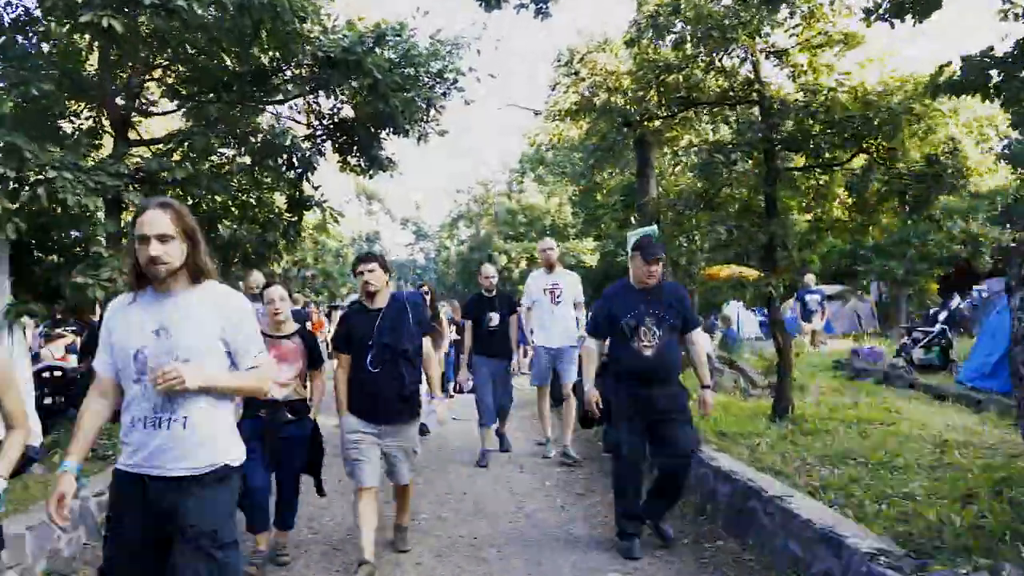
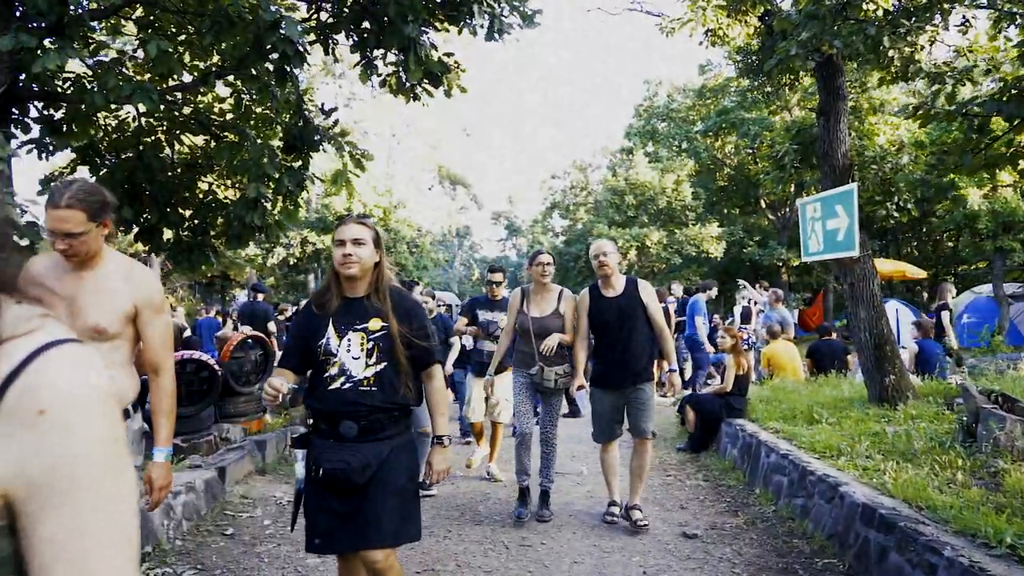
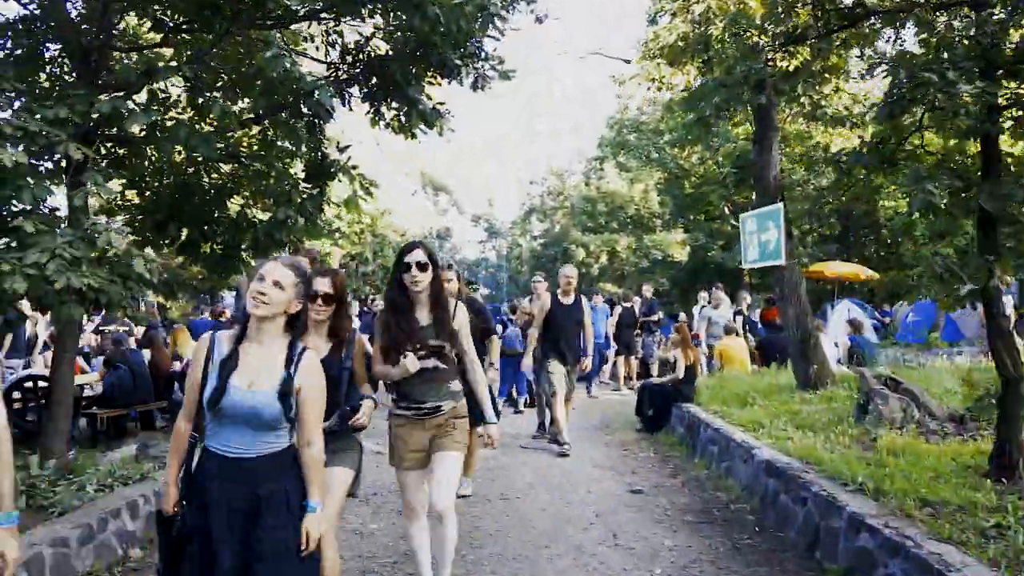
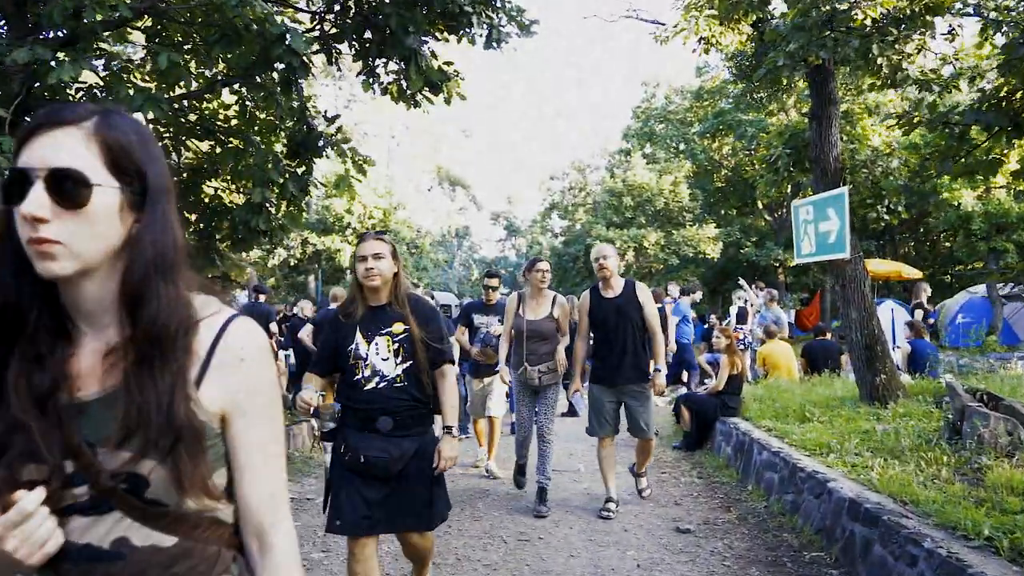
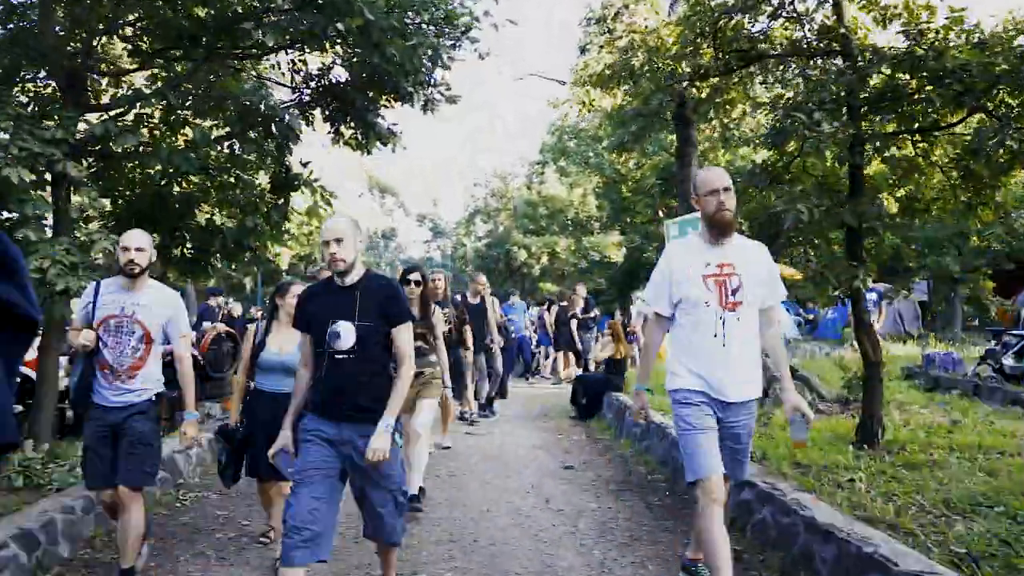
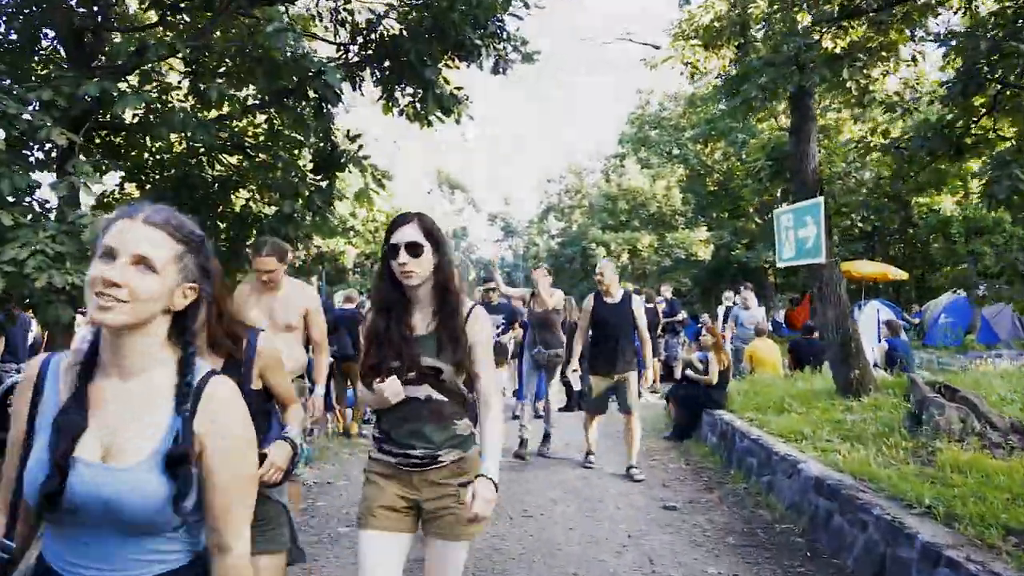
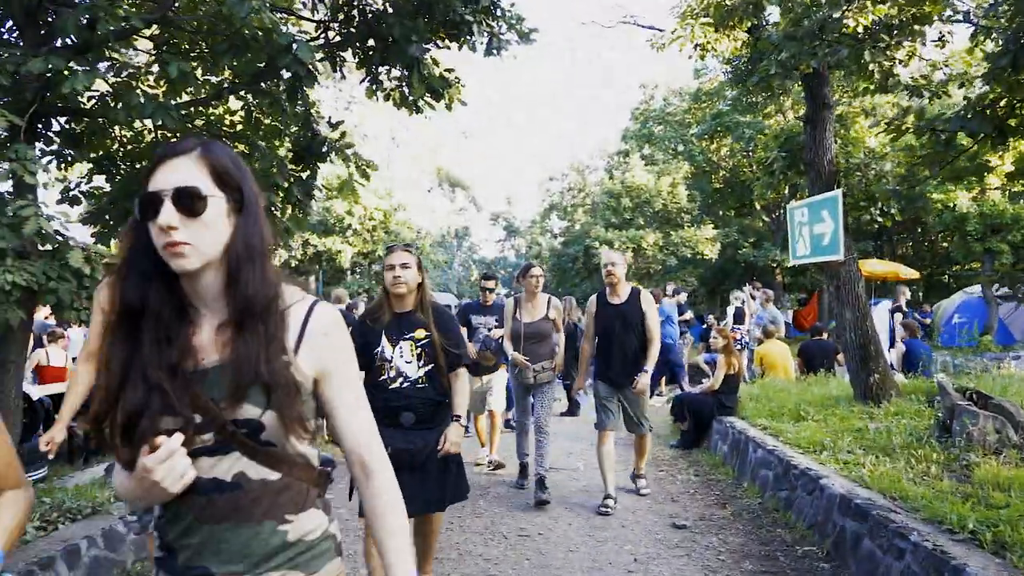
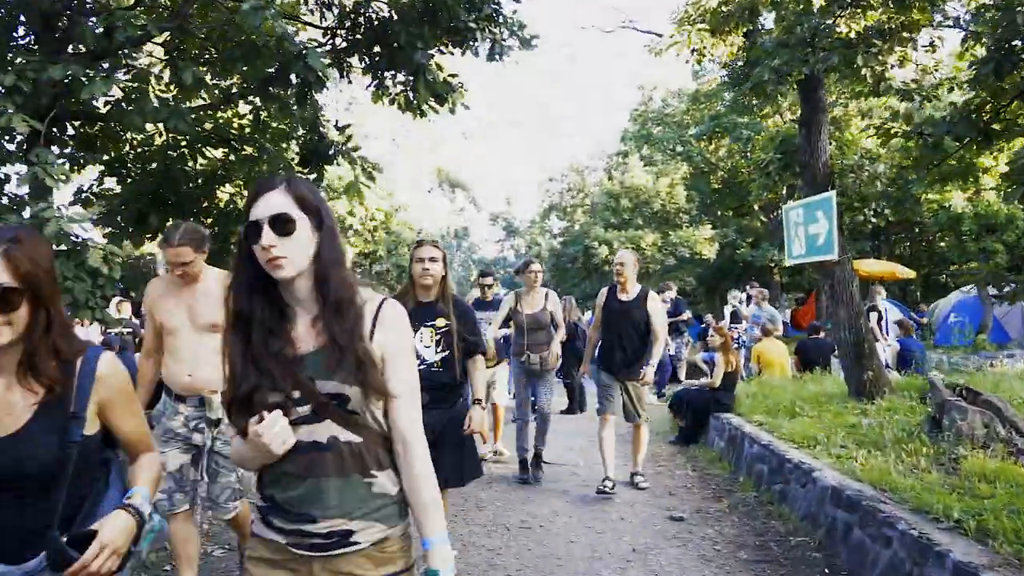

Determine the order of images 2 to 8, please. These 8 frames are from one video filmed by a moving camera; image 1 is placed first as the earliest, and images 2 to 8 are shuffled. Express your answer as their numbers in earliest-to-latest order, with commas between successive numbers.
5, 3, 6, 8, 7, 4, 2
